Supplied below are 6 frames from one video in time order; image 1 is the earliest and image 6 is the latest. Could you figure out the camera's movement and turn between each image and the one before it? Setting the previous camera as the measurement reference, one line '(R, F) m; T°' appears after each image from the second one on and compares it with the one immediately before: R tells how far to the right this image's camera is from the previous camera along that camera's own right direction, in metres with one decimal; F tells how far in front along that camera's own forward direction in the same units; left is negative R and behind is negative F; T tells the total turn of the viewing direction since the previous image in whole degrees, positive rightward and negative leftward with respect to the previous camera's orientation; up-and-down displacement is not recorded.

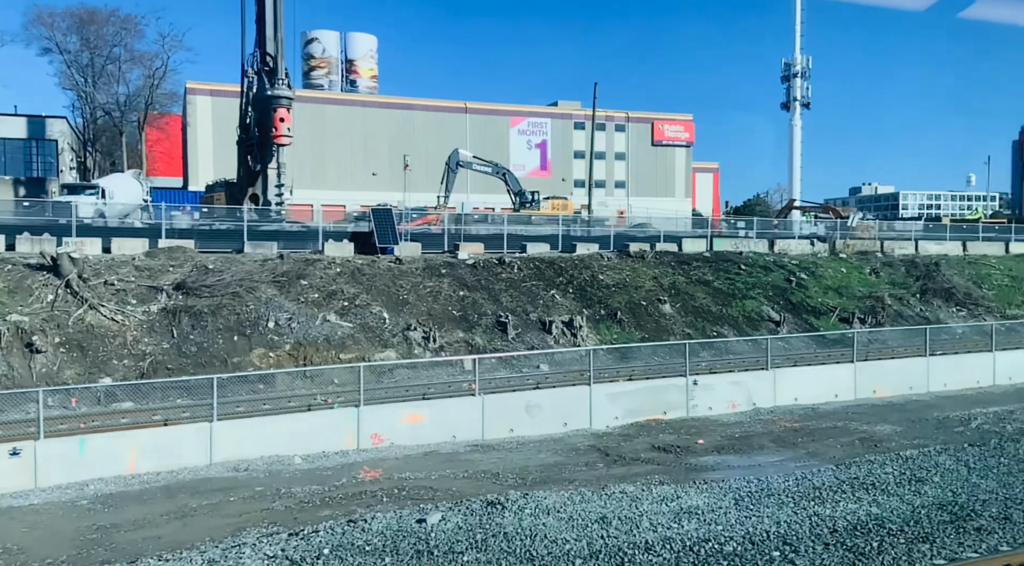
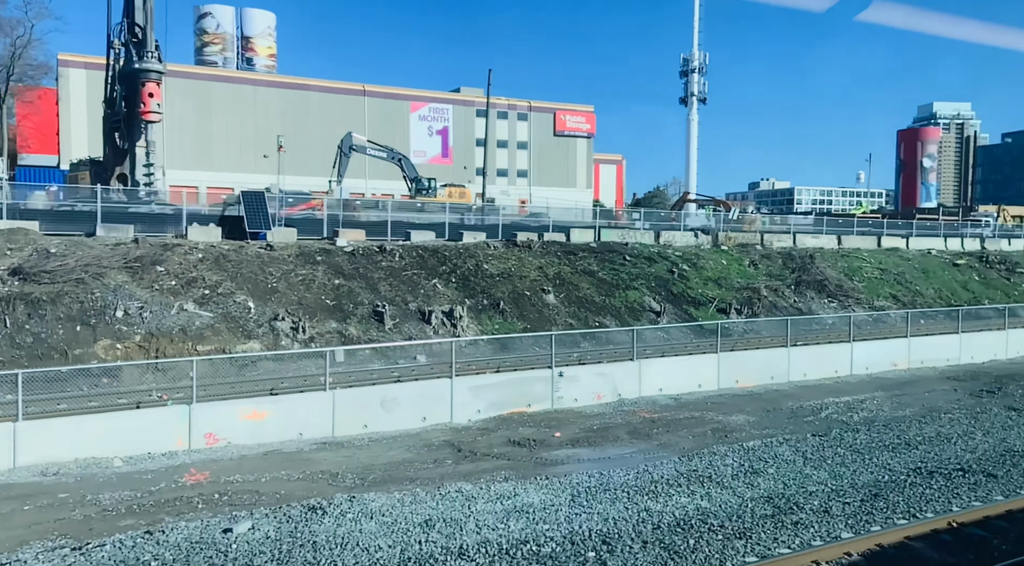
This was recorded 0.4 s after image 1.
(+0.8, +0.3) m; +6°
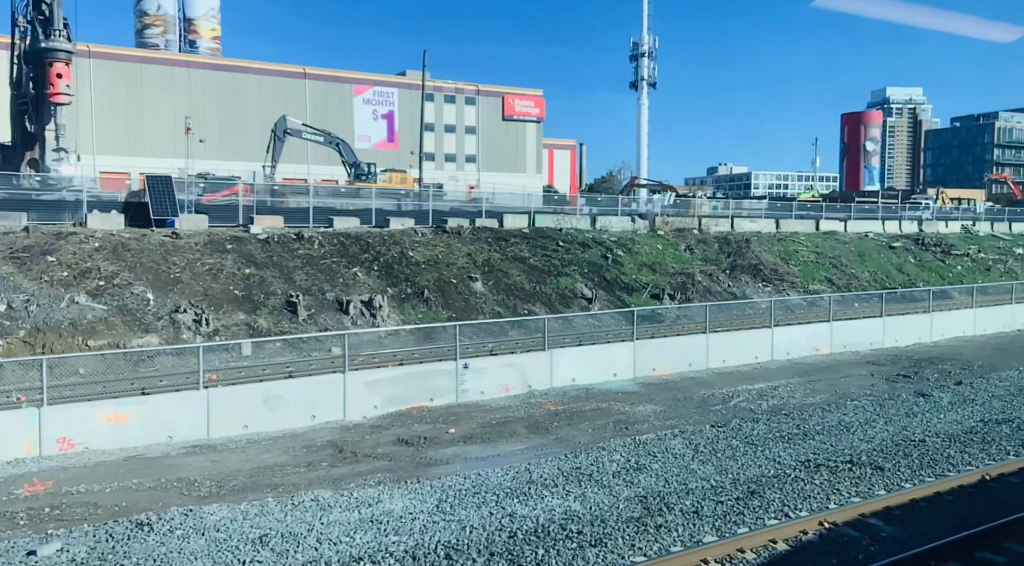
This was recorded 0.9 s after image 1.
(+1.0, +0.6) m; +3°
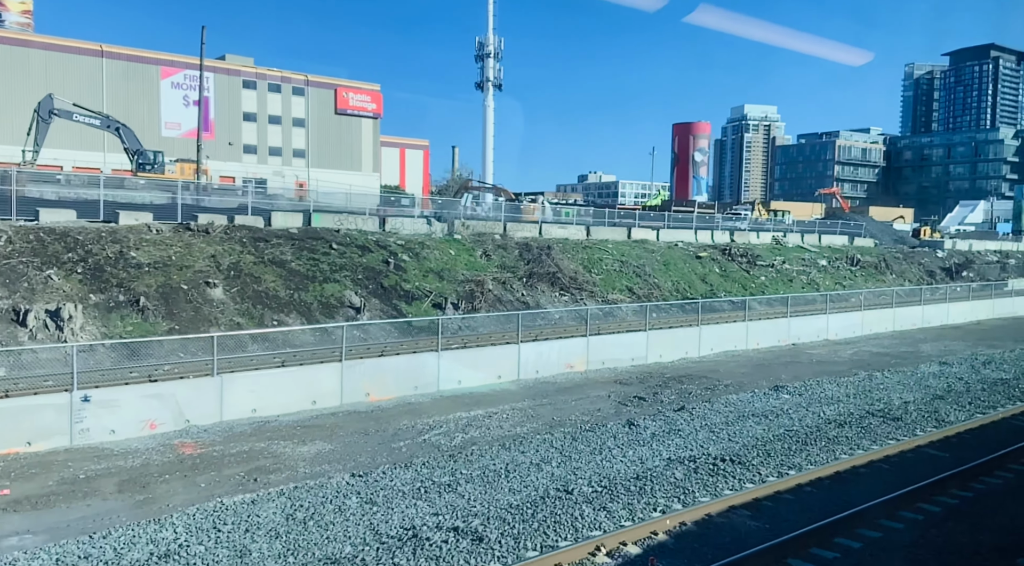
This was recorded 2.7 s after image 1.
(+3.3, +1.9) m; +9°
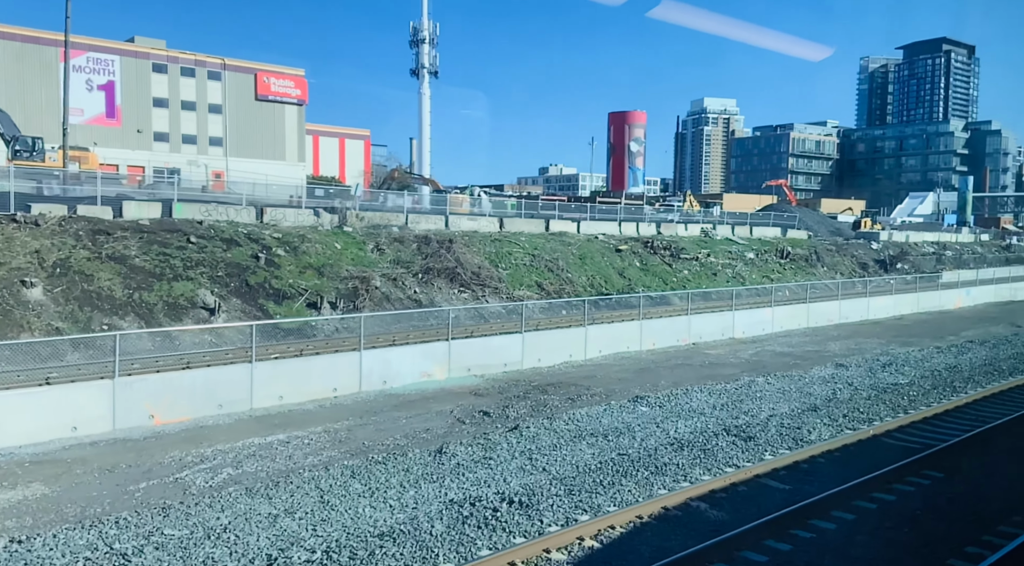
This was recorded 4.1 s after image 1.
(+2.4, +2.0) m; +3°
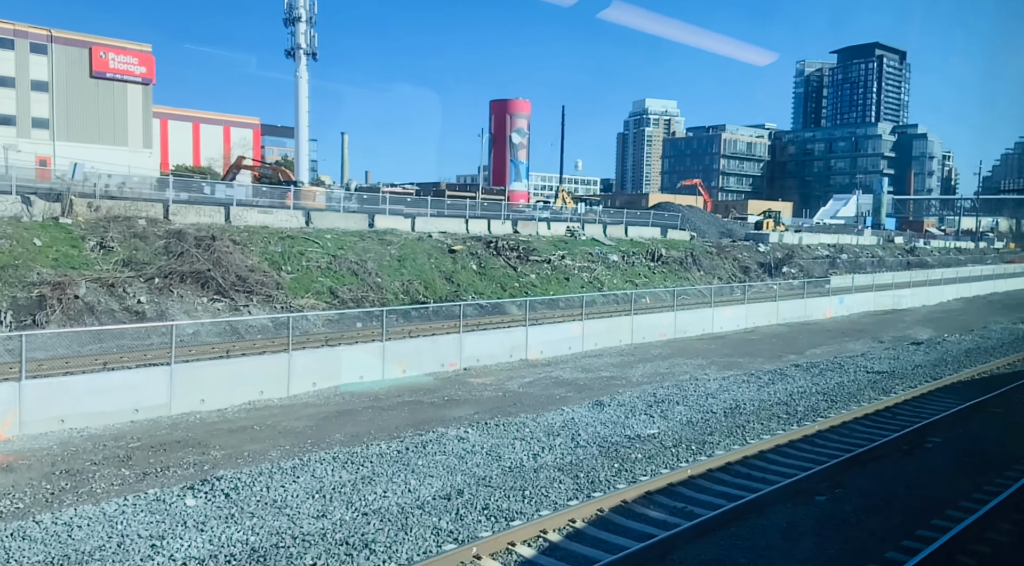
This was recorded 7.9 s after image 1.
(+5.3, +4.7) m; +4°
